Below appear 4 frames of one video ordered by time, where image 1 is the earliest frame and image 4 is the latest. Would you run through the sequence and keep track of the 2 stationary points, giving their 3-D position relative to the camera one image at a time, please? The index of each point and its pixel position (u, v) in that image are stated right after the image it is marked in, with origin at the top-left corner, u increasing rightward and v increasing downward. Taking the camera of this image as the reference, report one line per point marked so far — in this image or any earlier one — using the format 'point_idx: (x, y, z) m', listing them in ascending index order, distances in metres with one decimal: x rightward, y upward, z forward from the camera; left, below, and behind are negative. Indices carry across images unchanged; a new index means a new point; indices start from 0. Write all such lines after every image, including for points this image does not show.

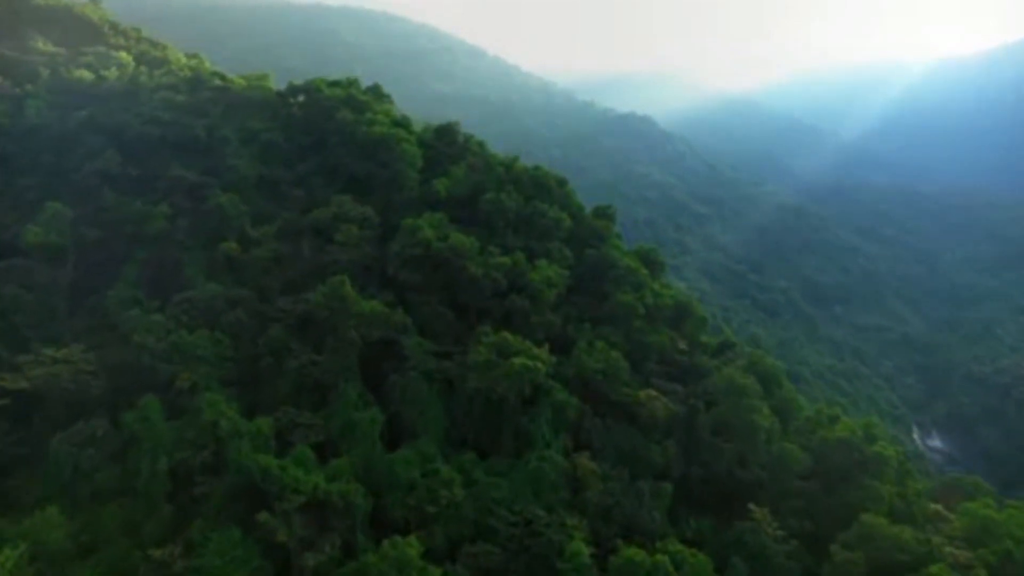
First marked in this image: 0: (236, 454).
0: (-2.0, -1.2, +13.4) m
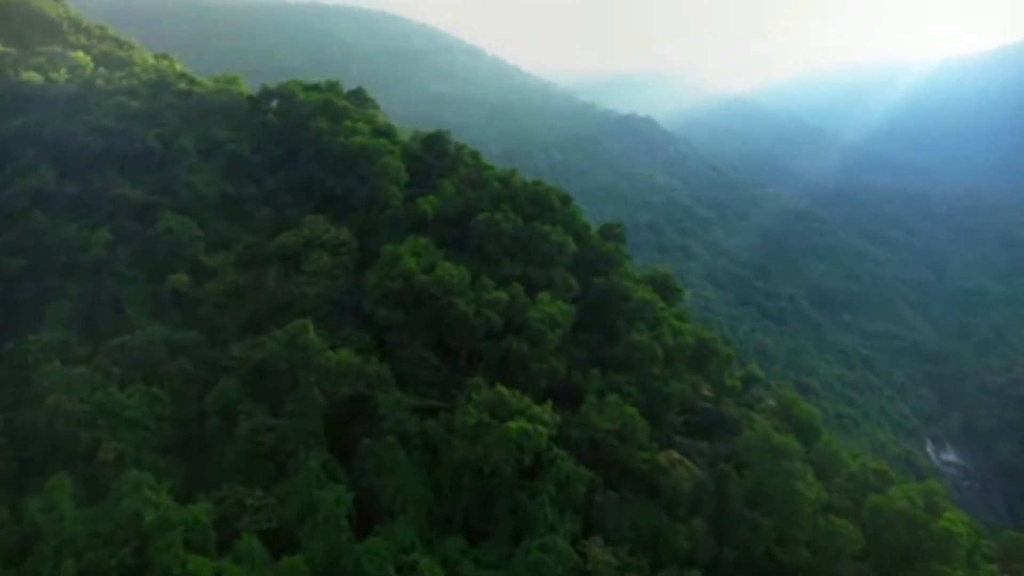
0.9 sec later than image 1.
0: (-2.1, -1.6, +10.7) m
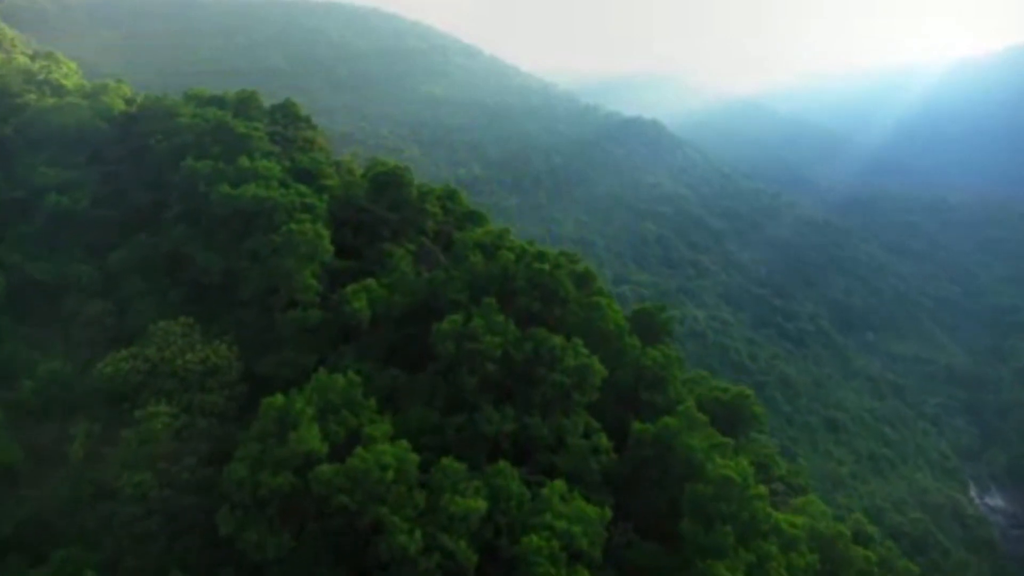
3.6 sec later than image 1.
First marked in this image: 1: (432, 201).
0: (-2.1, -2.5, +3.2) m
1: (-0.7, +0.8, +15.4) m
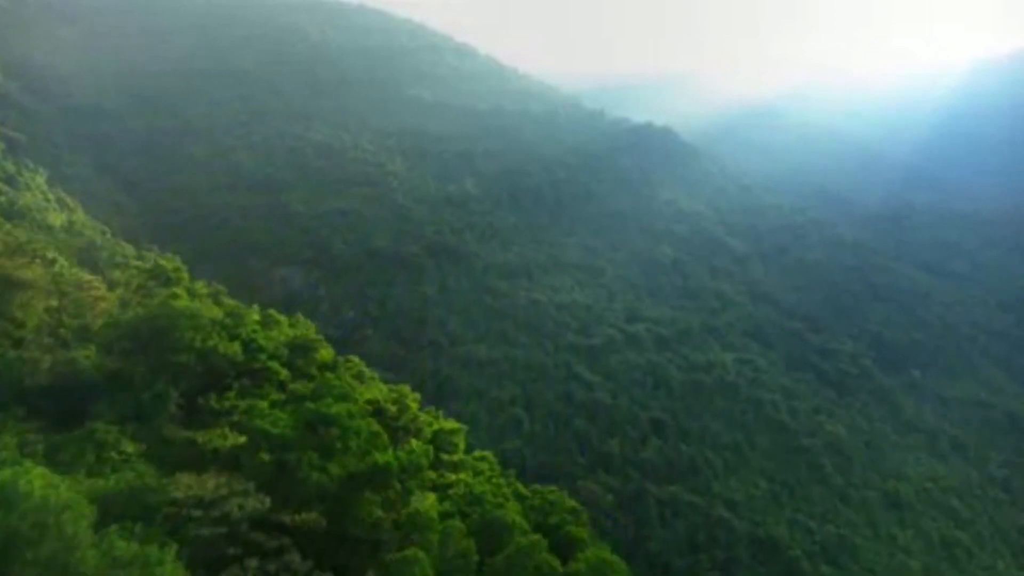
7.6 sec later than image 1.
0: (-2.3, -4.0, -8.4) m
1: (-0.8, -0.7, +3.7) m
